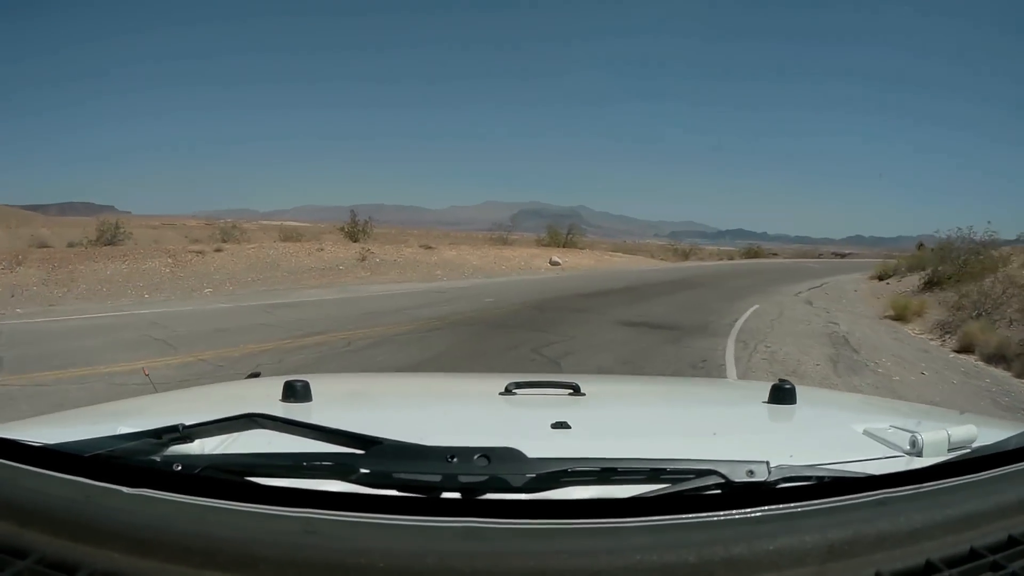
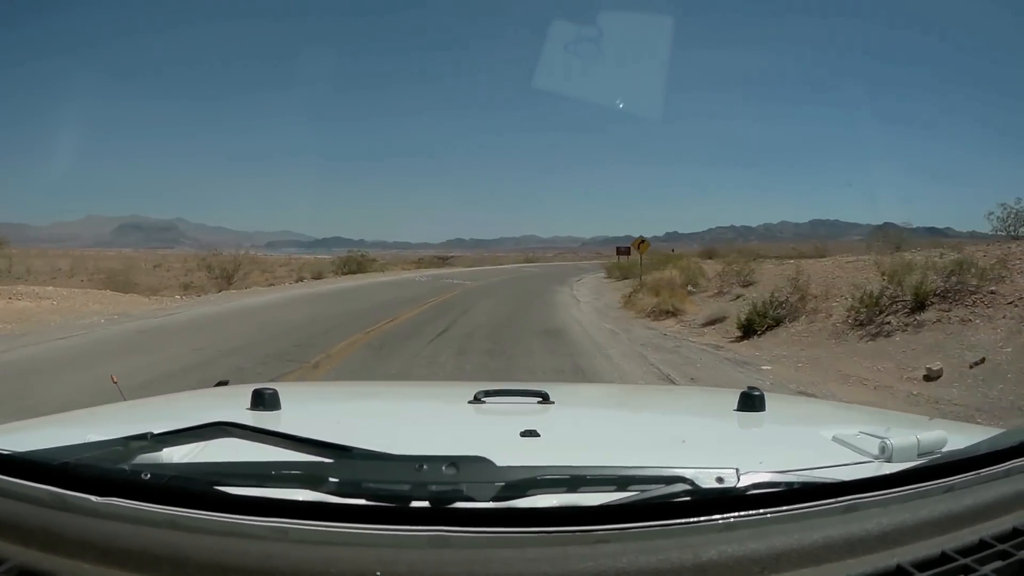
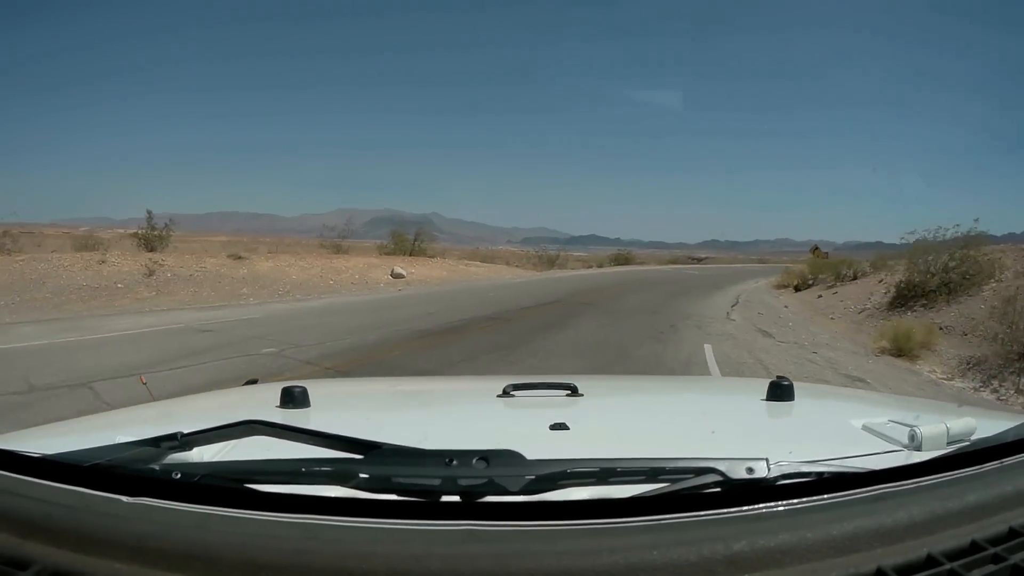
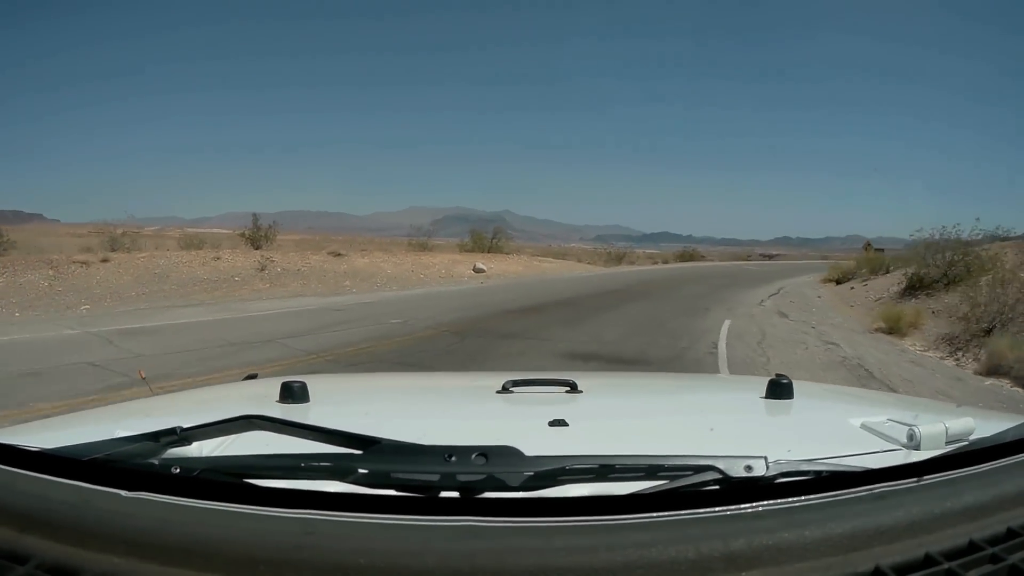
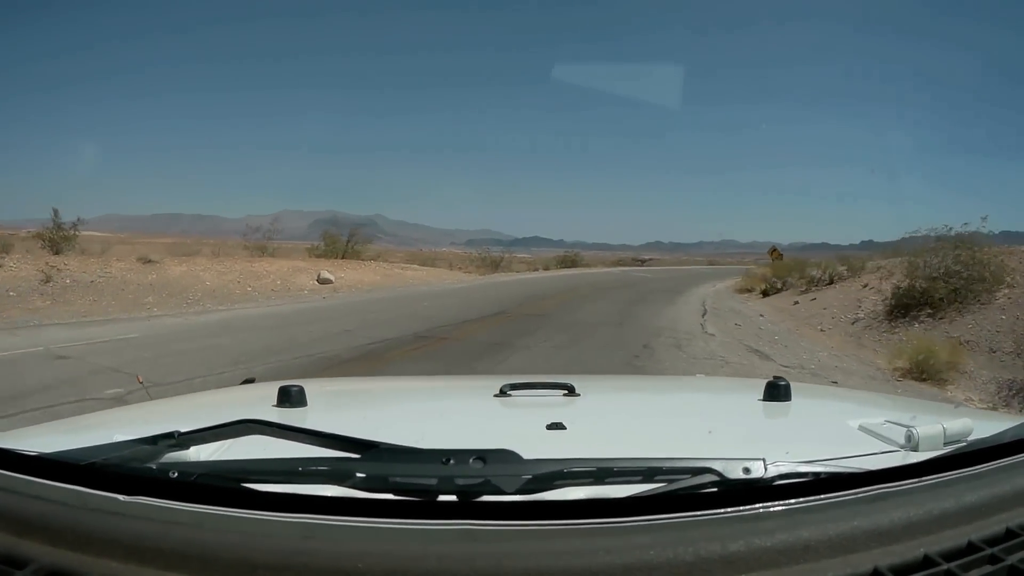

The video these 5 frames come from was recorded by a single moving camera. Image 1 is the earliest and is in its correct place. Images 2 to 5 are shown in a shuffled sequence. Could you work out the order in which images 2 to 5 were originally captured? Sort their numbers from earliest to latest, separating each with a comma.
4, 3, 5, 2
